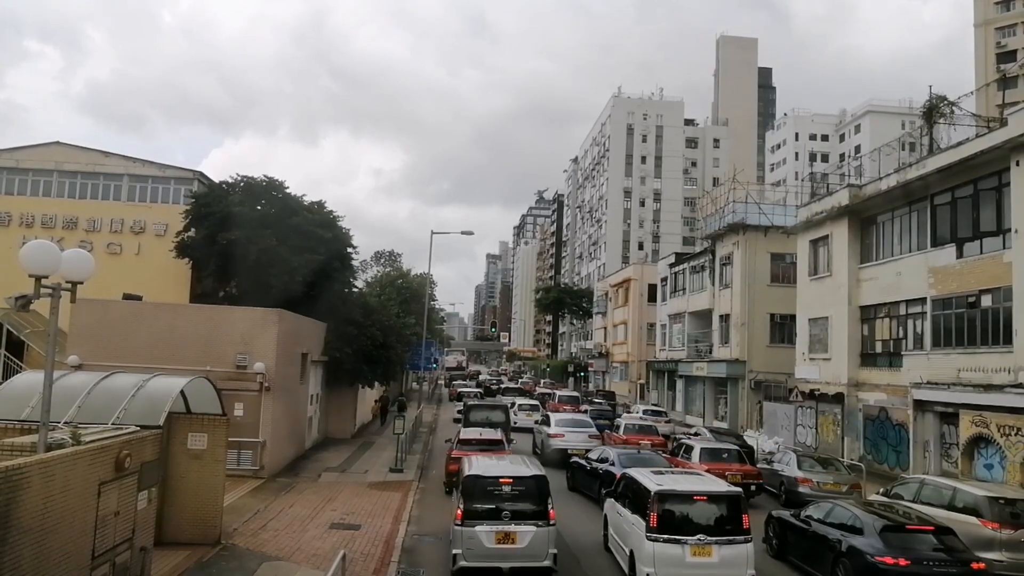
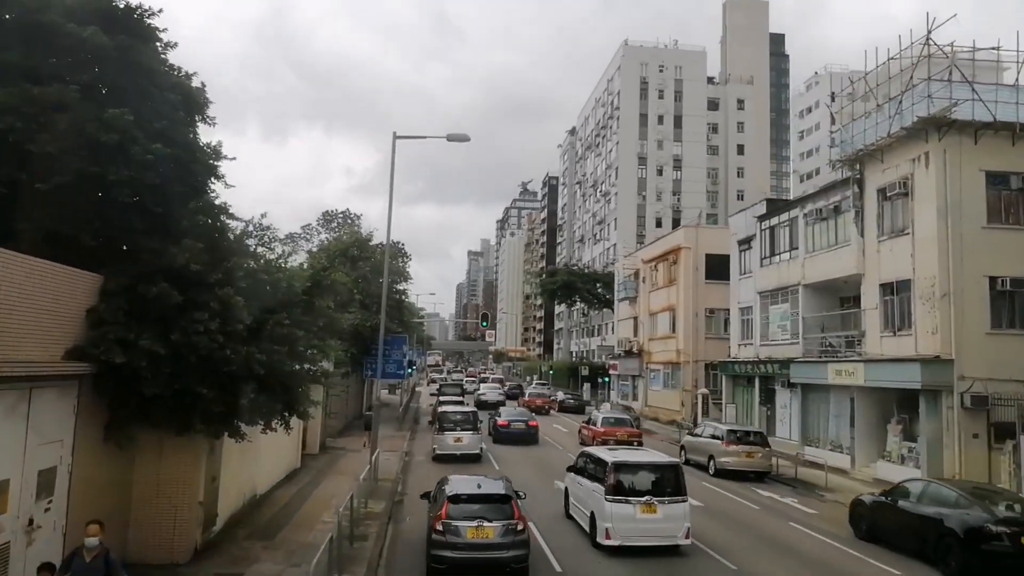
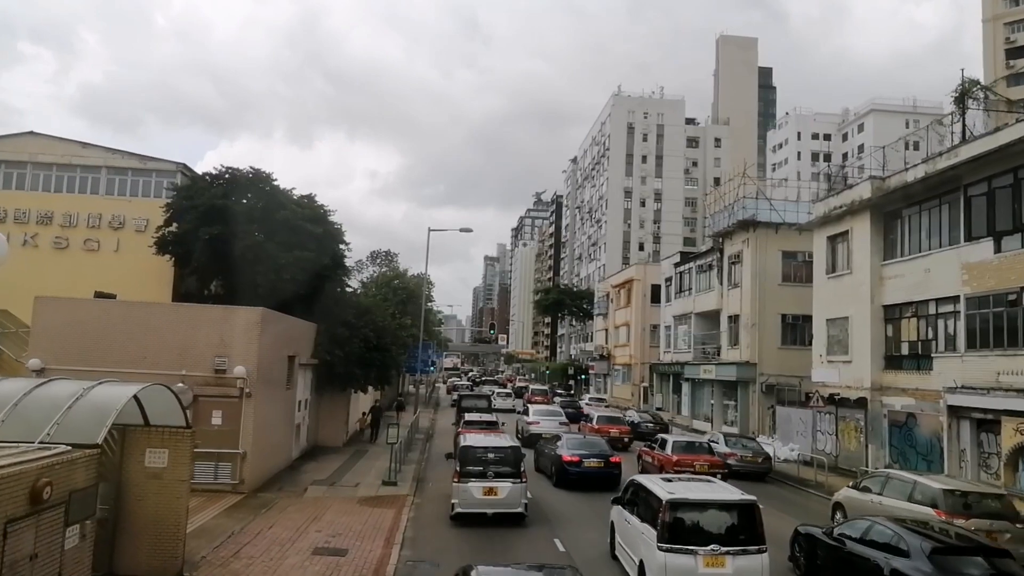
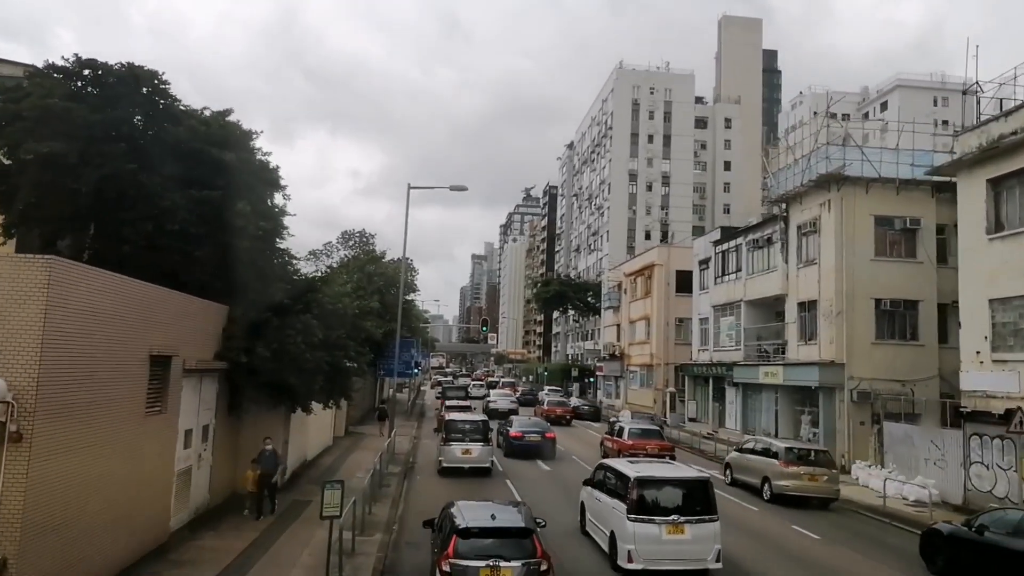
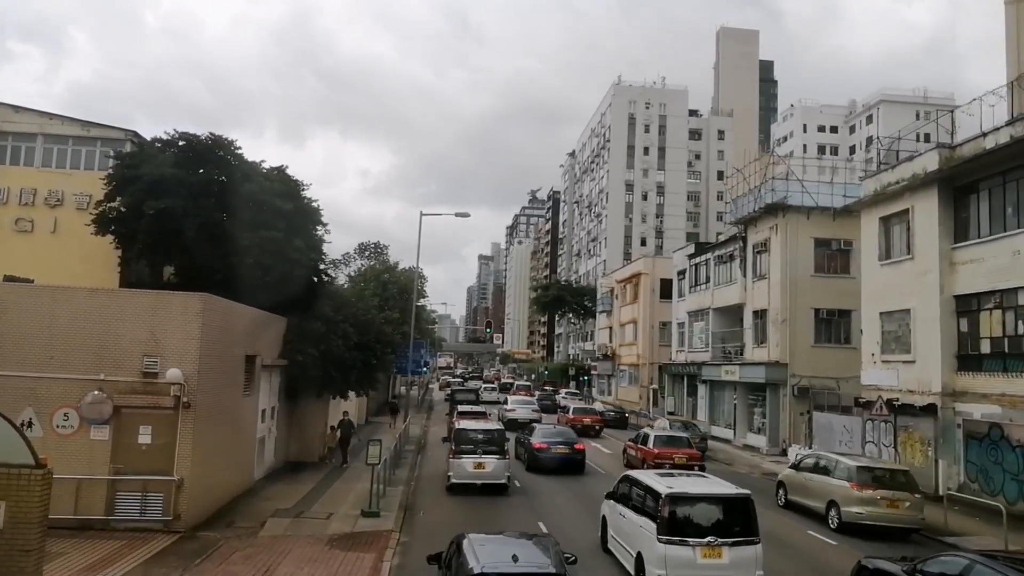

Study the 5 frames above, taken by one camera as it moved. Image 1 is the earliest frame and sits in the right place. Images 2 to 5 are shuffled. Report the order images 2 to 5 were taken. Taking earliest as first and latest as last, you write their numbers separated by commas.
3, 5, 4, 2
